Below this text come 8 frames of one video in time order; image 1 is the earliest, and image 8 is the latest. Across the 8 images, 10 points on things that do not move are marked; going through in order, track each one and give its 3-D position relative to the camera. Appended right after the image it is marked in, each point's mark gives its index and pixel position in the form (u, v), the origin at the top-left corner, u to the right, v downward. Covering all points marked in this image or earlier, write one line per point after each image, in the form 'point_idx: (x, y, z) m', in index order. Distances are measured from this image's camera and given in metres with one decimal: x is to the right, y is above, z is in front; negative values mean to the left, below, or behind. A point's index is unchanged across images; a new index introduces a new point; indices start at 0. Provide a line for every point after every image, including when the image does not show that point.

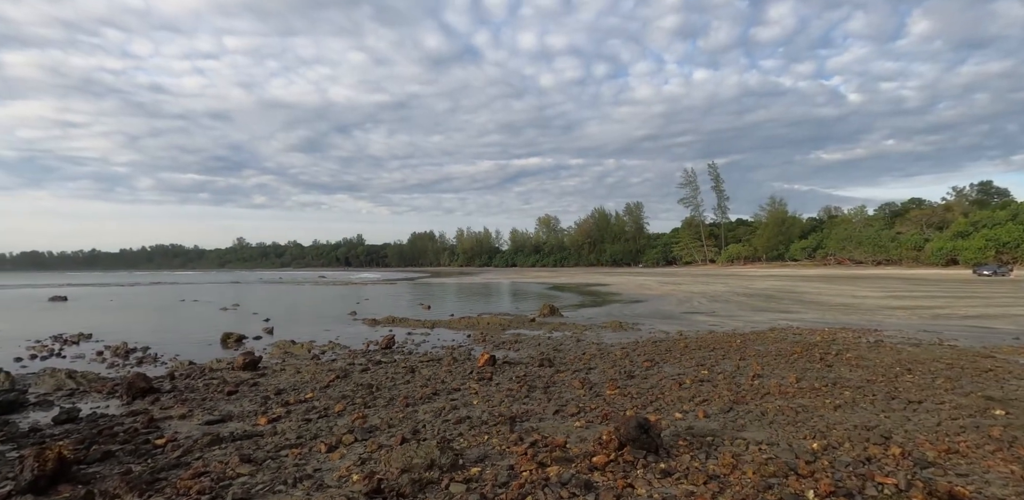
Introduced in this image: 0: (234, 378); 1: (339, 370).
0: (-6.0, -2.7, +10.7) m
1: (-3.9, -2.7, +11.2) m
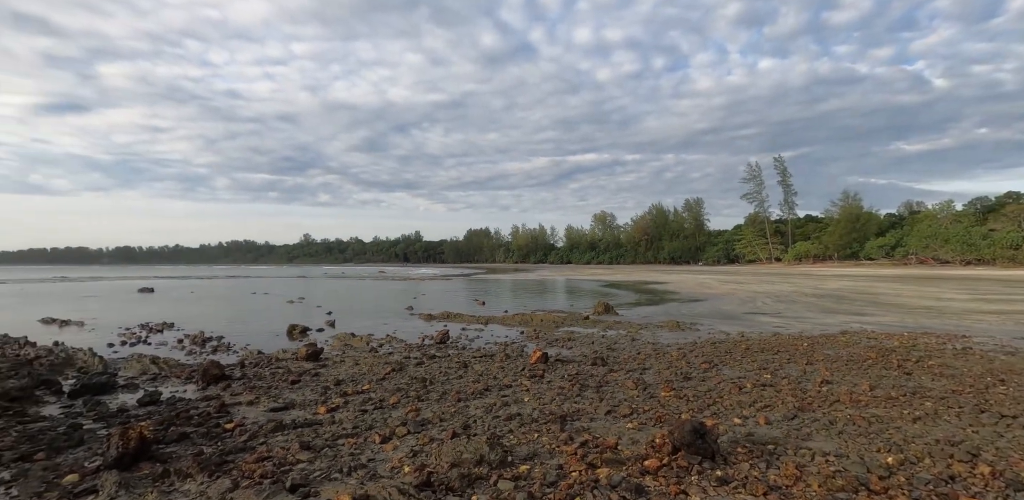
0: (-4.8, -2.7, +11.3) m
1: (-2.7, -2.6, +11.5) m
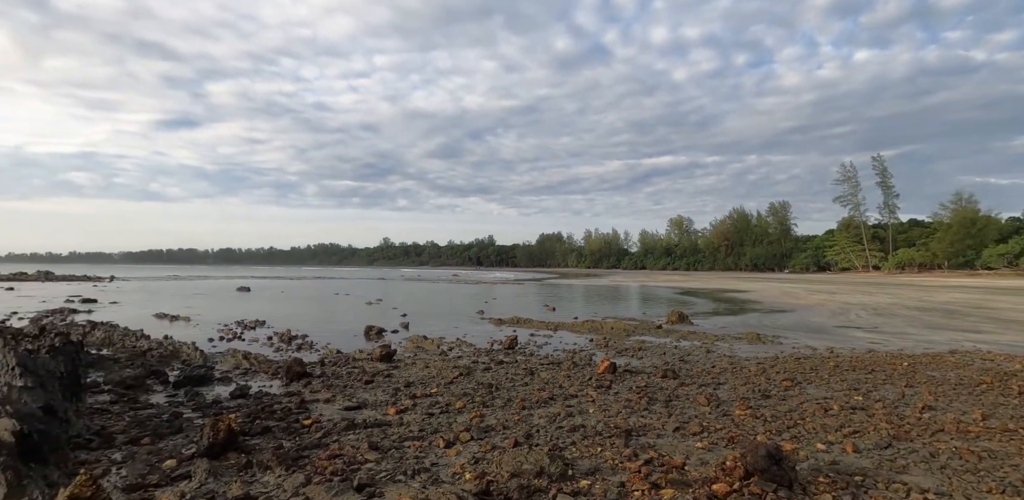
0: (-3.3, -2.8, +11.8) m
1: (-1.2, -2.8, +11.7) m
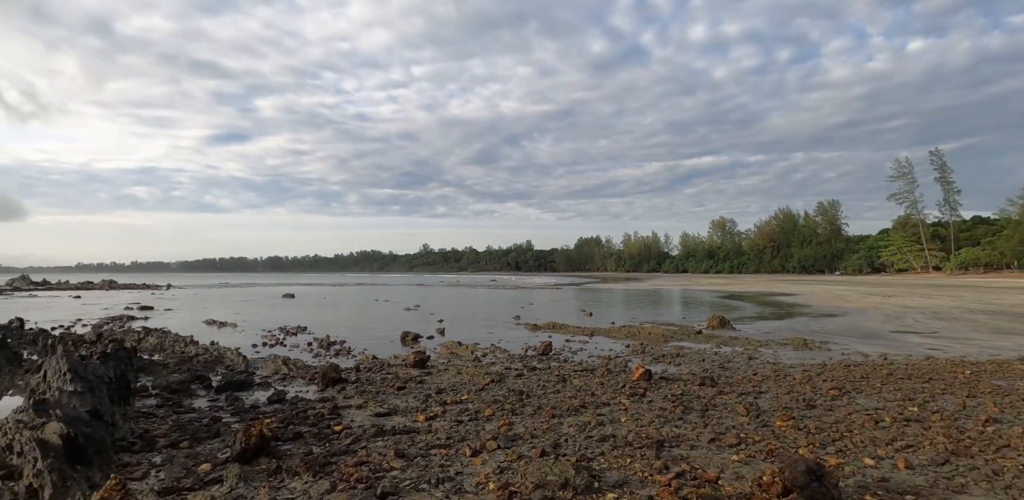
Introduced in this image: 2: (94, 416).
0: (-2.6, -3.0, +11.9) m
1: (-0.4, -2.9, +11.7) m
2: (-5.4, -2.1, +6.4) m
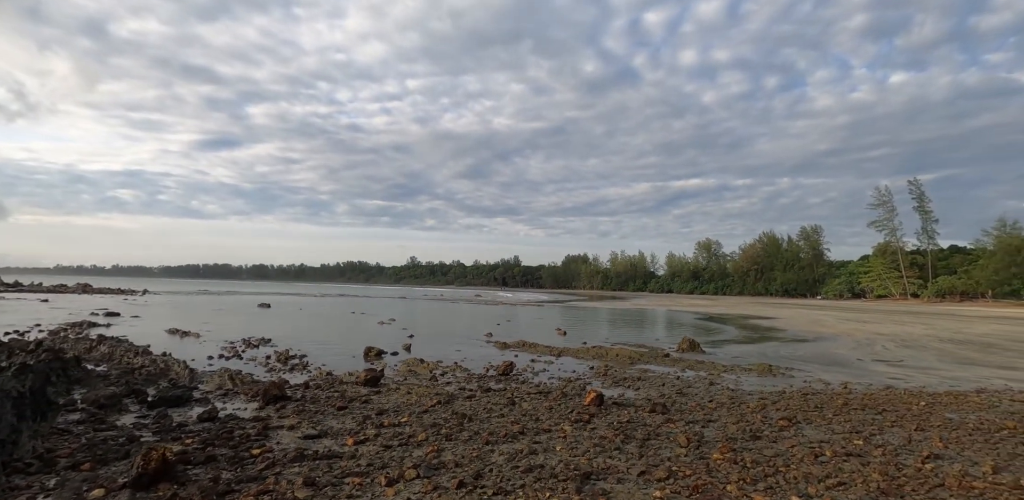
0: (-3.7, -3.3, +11.6) m
1: (-1.6, -3.3, +11.4) m
2: (-6.3, -2.2, +6.0) m
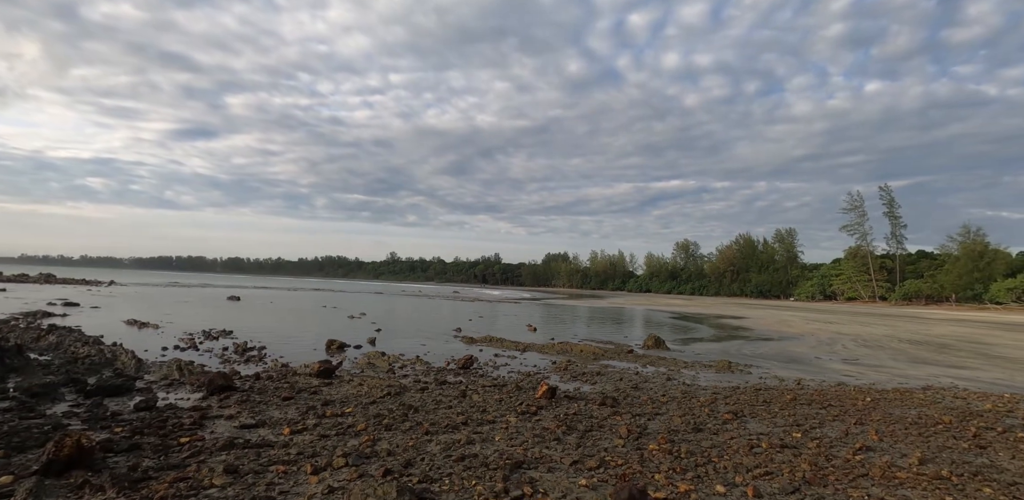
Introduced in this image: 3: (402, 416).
0: (-4.8, -3.0, +11.4) m
1: (-2.6, -3.1, +11.3) m
2: (-7.2, -2.0, +5.7) m
3: (-1.9, -2.9, +8.6) m
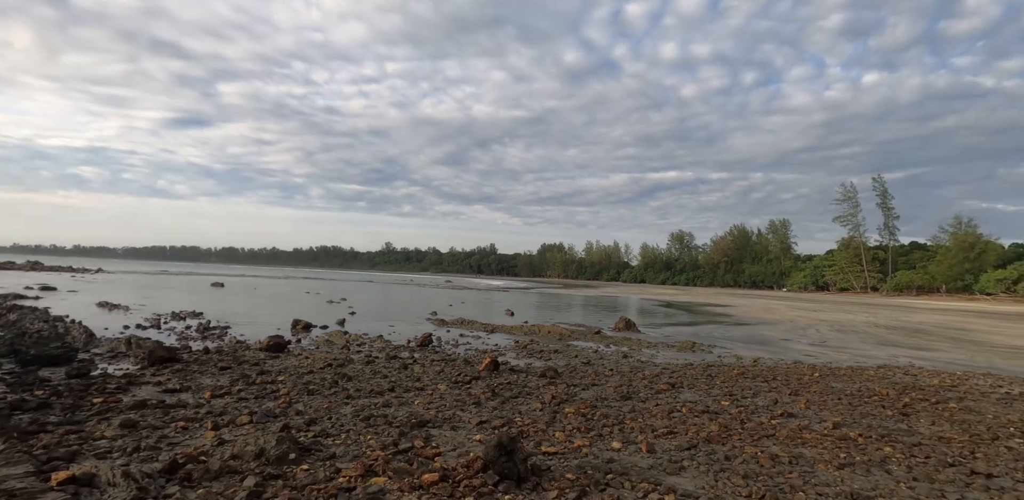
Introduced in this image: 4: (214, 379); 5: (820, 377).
0: (-6.0, -2.4, +11.4) m
1: (-3.9, -2.5, +11.3) m
2: (-8.4, -1.4, +5.7) m
3: (-3.1, -2.3, +8.7) m
4: (-5.3, -2.3, +8.9) m
5: (+7.8, -3.2, +12.7) m
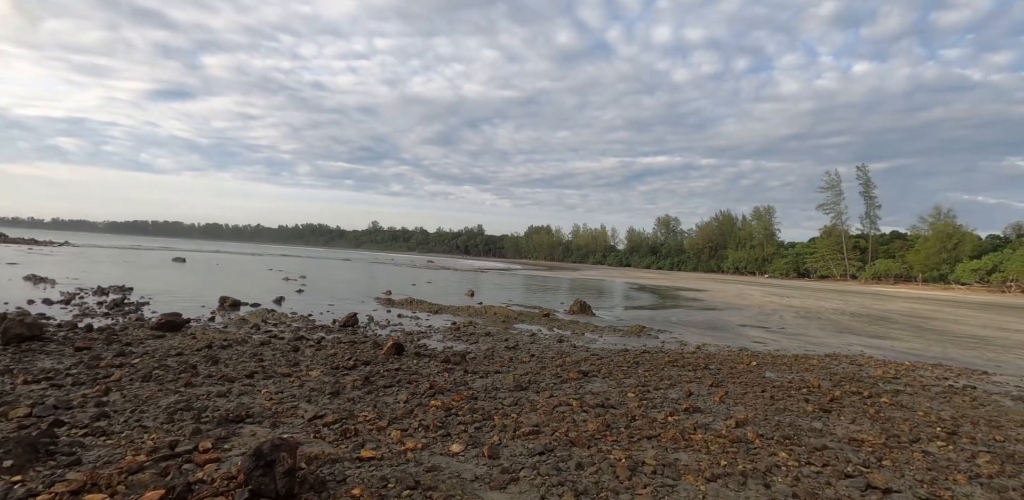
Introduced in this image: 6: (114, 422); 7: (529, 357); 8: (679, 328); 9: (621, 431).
0: (-7.9, -1.8, +10.3) m
1: (-5.8, -1.9, +10.3) m
2: (-10.1, -1.0, +4.6) m
3: (-5.0, -1.8, +7.7) m
4: (-7.1, -1.7, +7.8) m
5: (+5.9, -2.8, +12.0) m
6: (-4.1, -1.8, +5.1) m
7: (+0.4, -2.4, +11.1) m
8: (+6.5, -3.0, +19.3) m
9: (+1.4, -2.2, +6.1) m
